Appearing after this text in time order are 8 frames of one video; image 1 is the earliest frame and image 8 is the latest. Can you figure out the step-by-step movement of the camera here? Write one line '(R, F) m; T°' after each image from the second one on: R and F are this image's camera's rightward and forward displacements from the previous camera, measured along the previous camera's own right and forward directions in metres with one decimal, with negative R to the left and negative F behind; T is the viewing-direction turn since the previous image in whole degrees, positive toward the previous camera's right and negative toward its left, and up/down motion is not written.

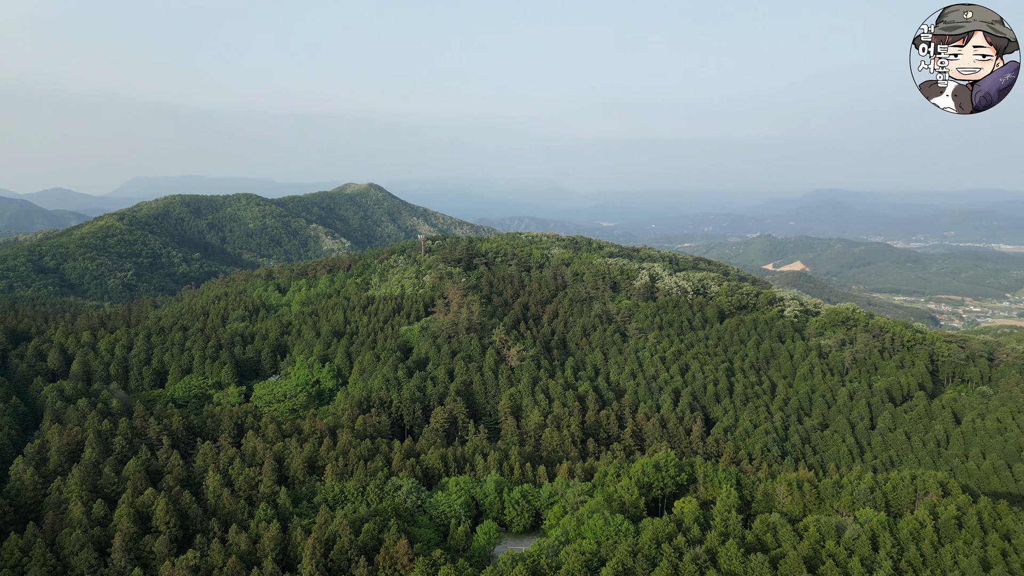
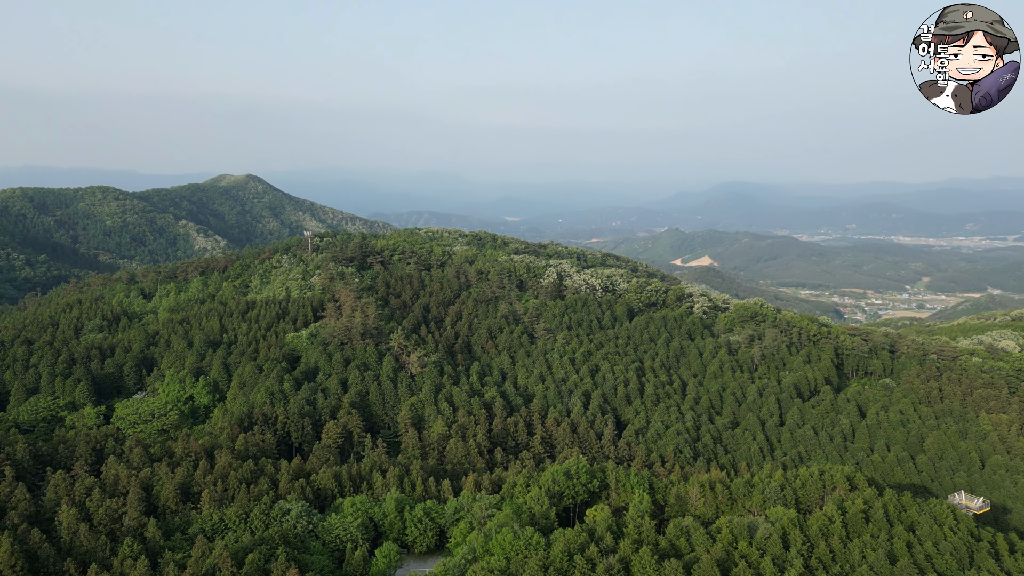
(0.0, +3.9) m; +8°
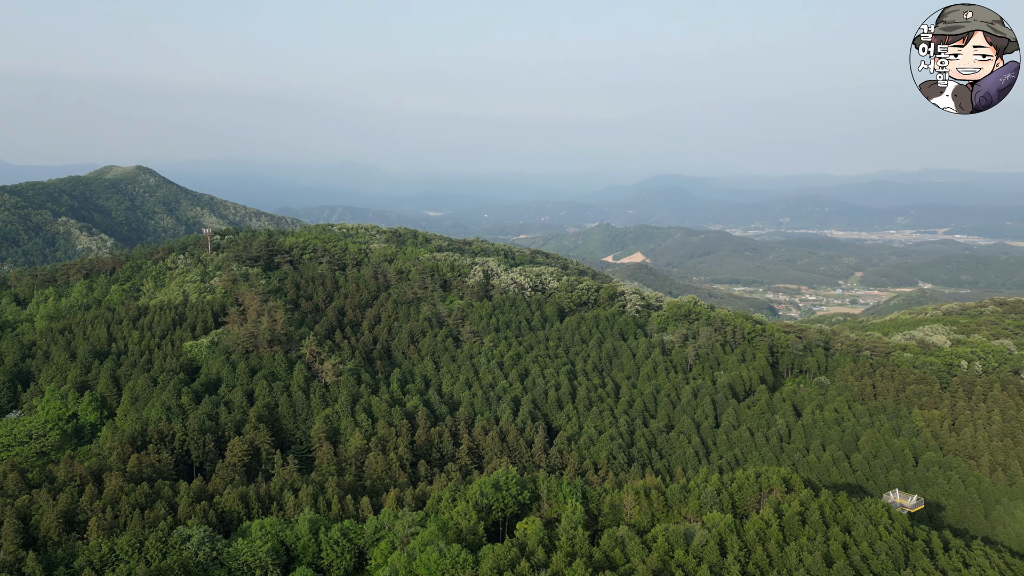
(+0.9, +3.3) m; +5°
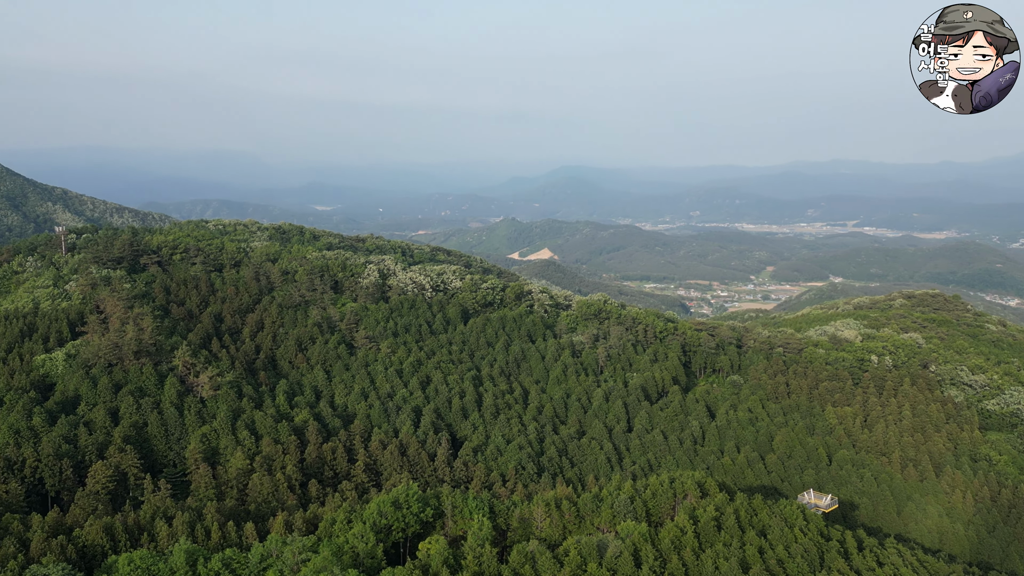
(+2.2, +3.3) m; +5°
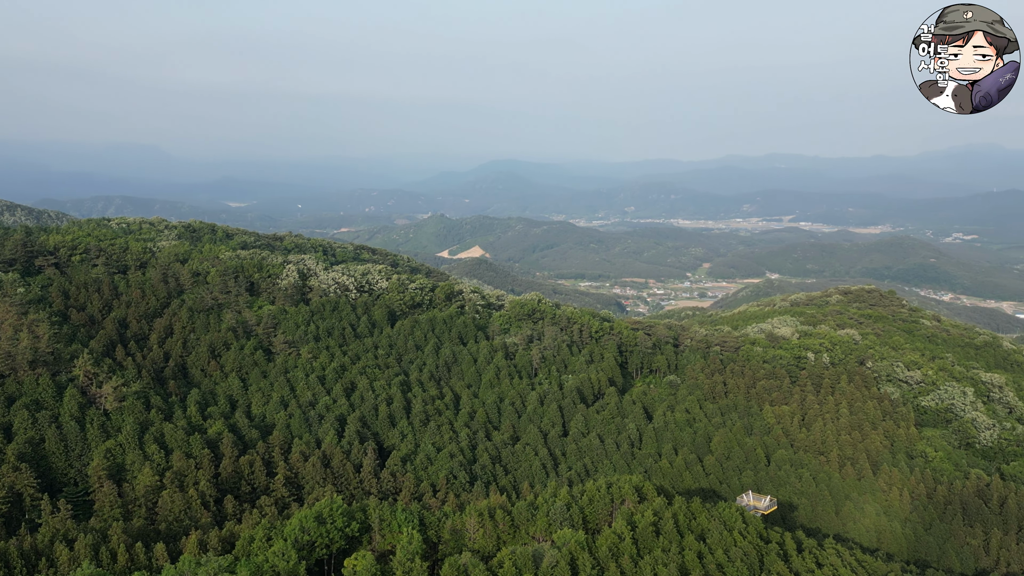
(+1.8, +2.0) m; +3°
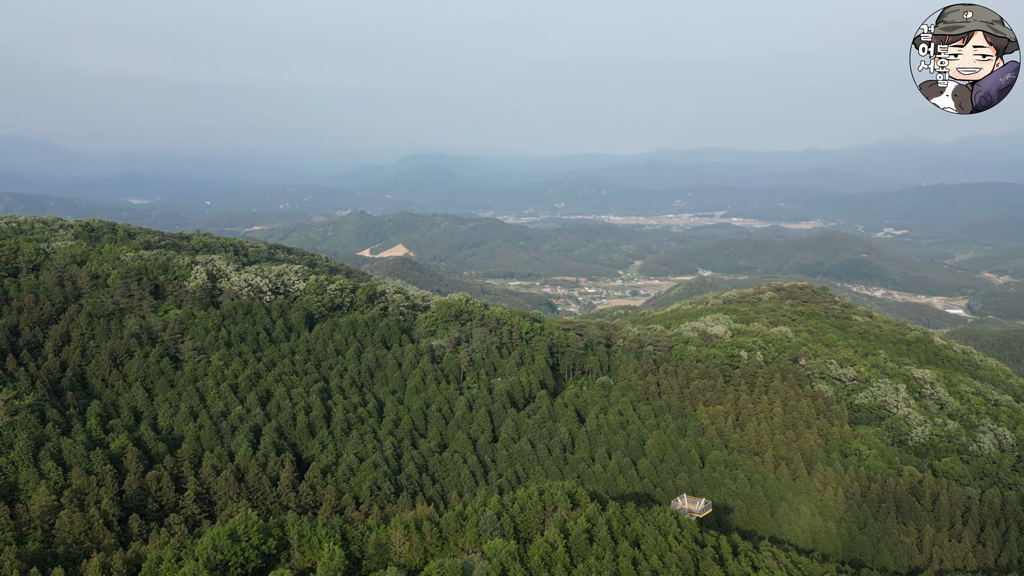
(+2.1, +1.8) m; +3°
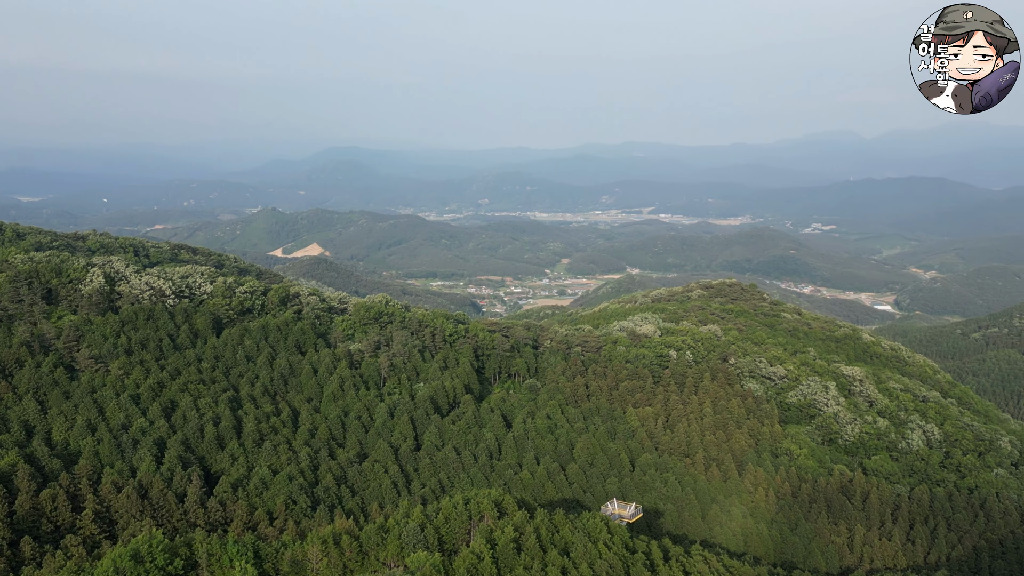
(+2.3, +1.6) m; +3°
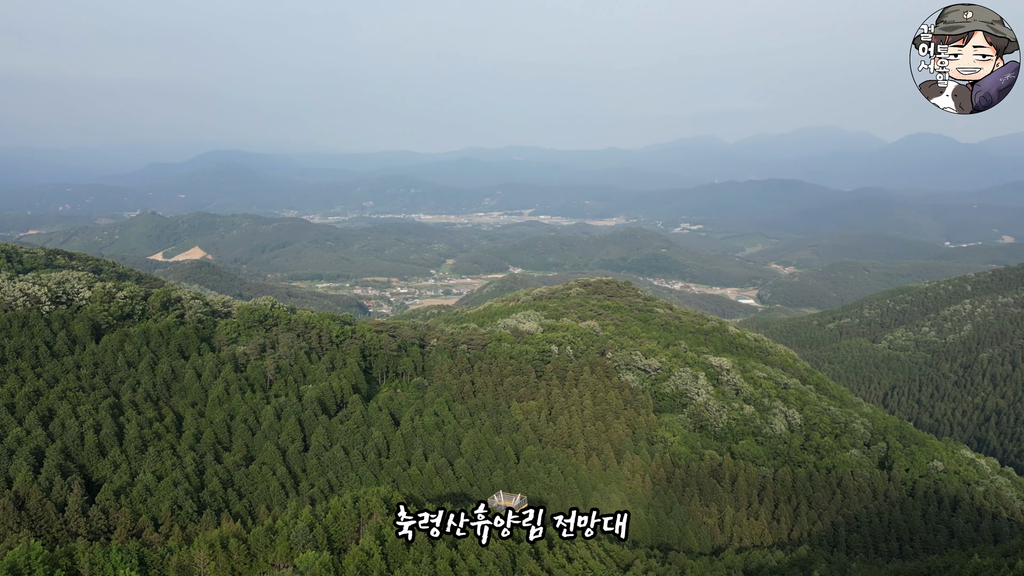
(+3.3, -1.4) m; +5°
